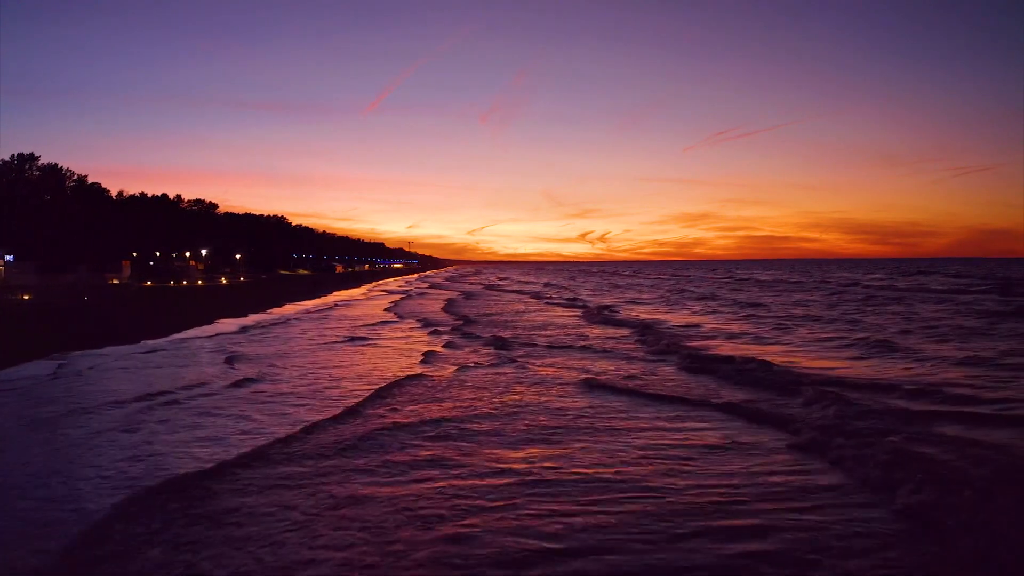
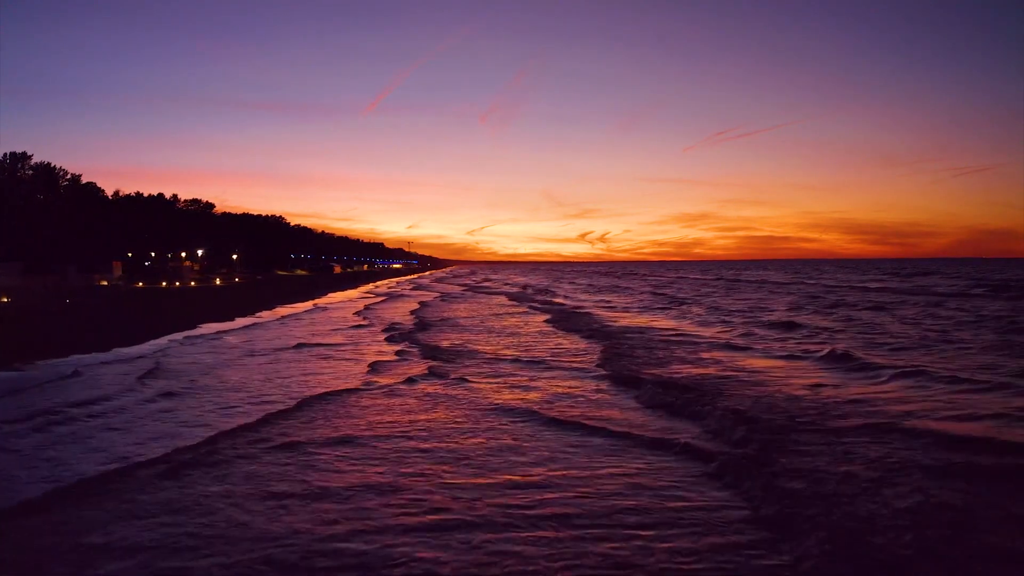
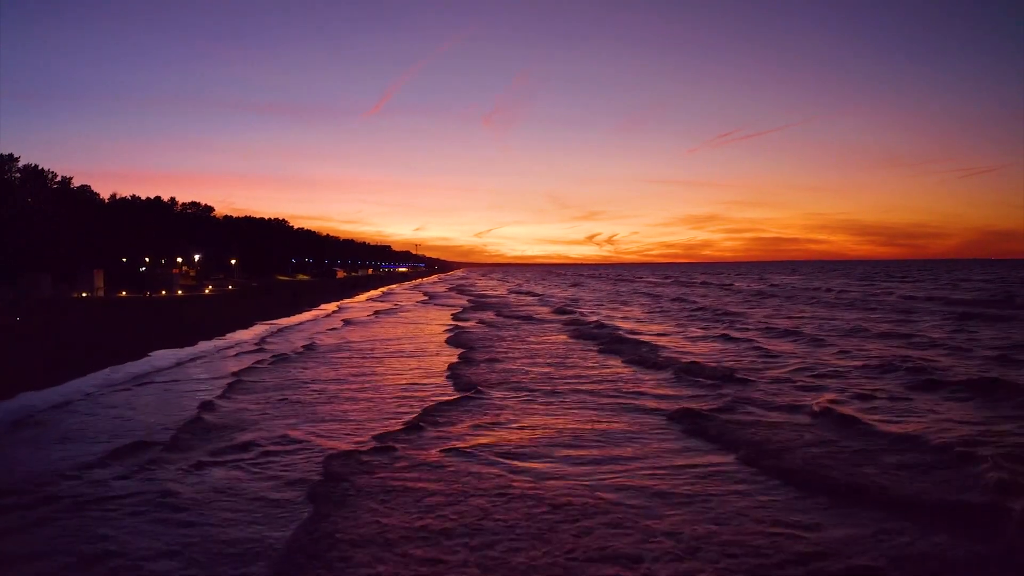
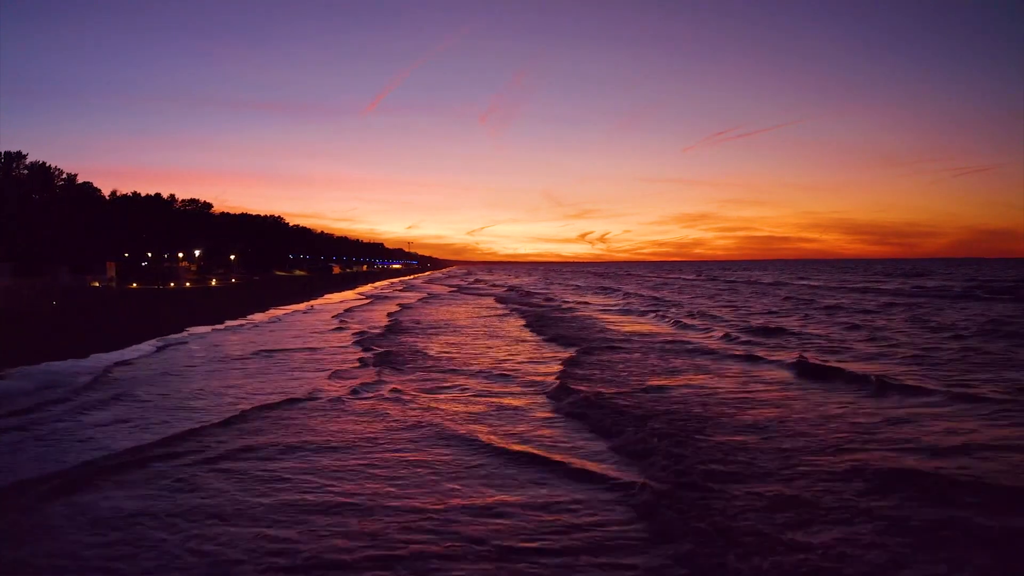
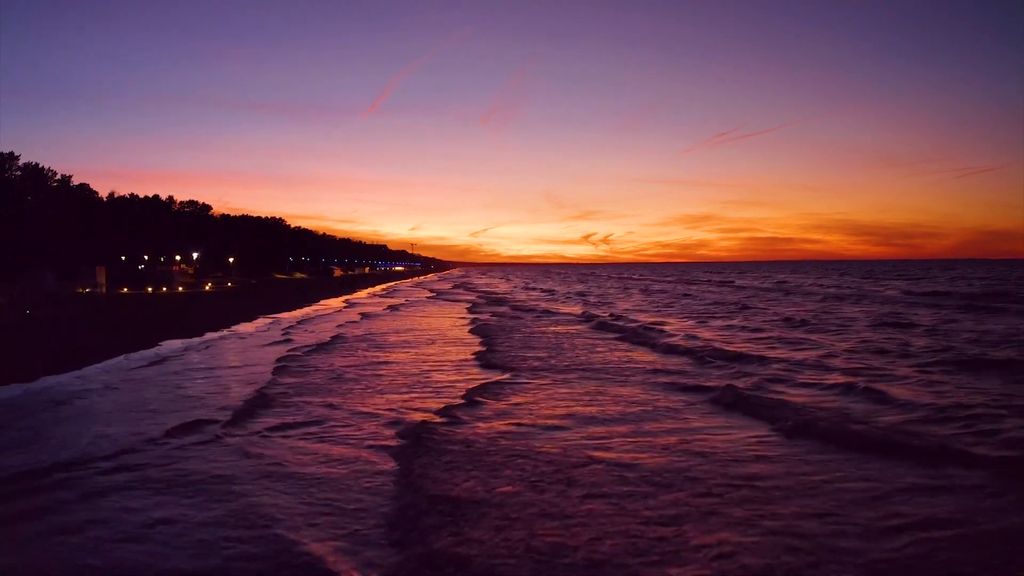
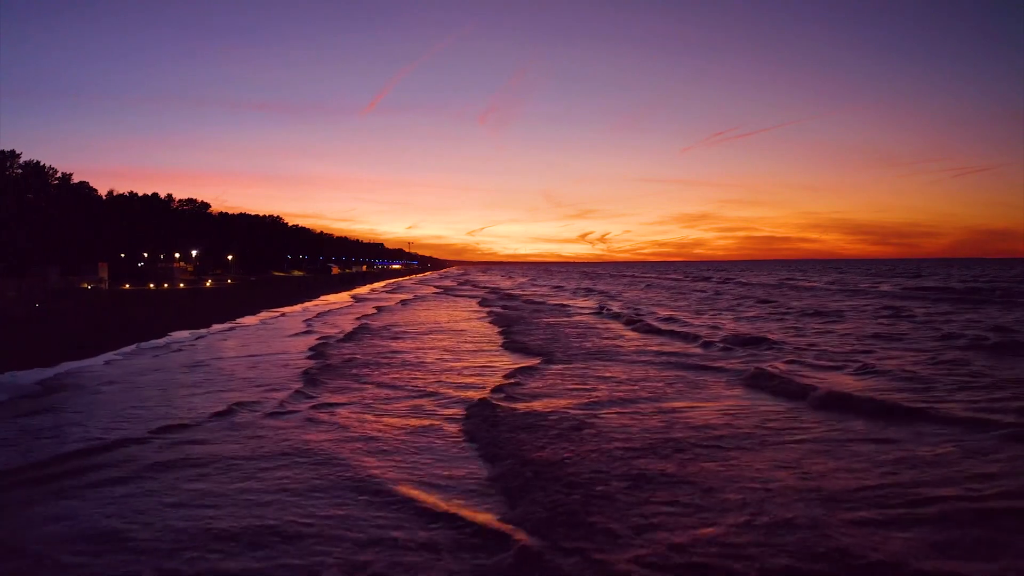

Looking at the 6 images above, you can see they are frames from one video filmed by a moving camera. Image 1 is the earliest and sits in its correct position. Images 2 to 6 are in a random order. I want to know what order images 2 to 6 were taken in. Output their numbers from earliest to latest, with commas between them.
2, 4, 6, 5, 3
